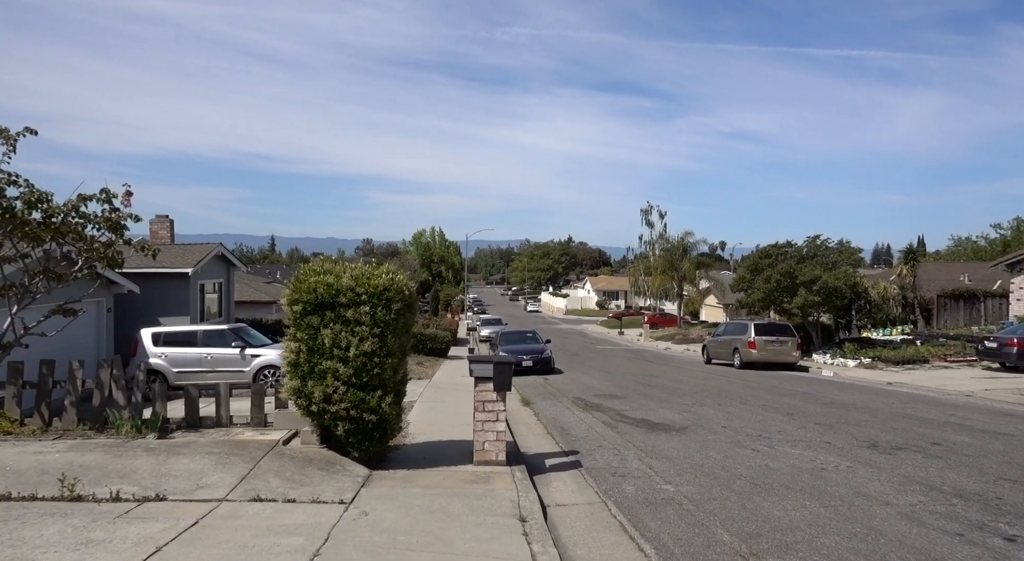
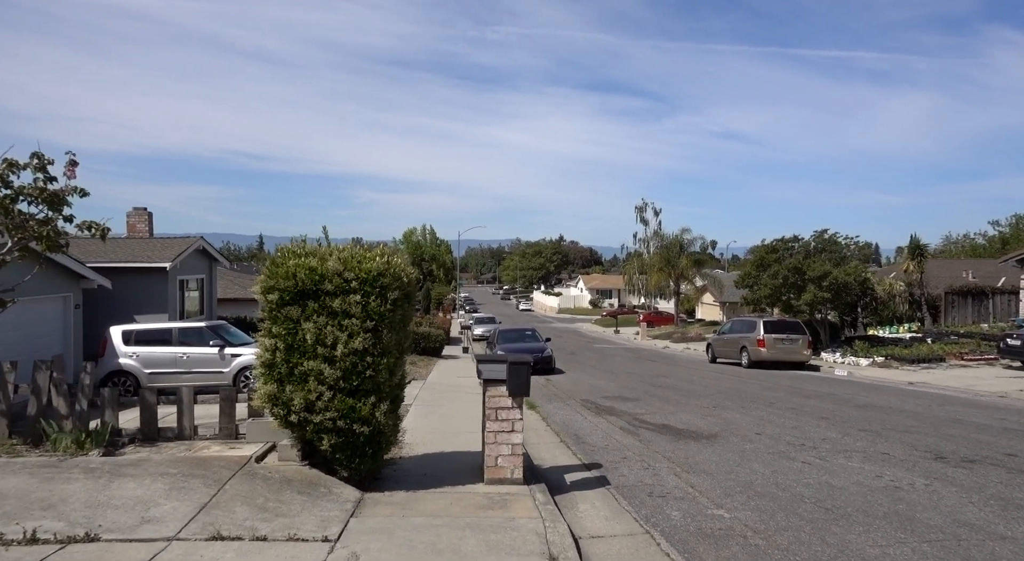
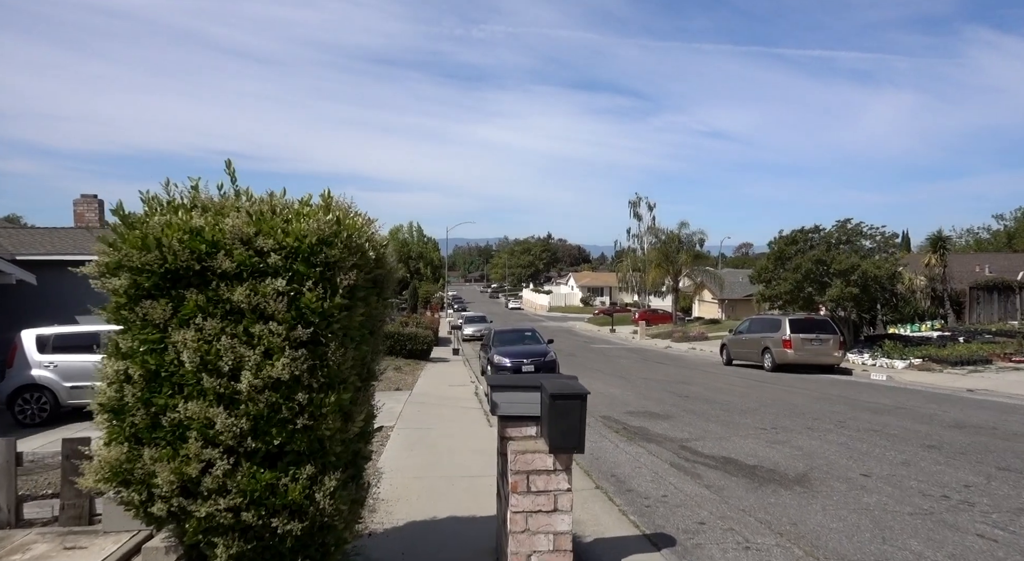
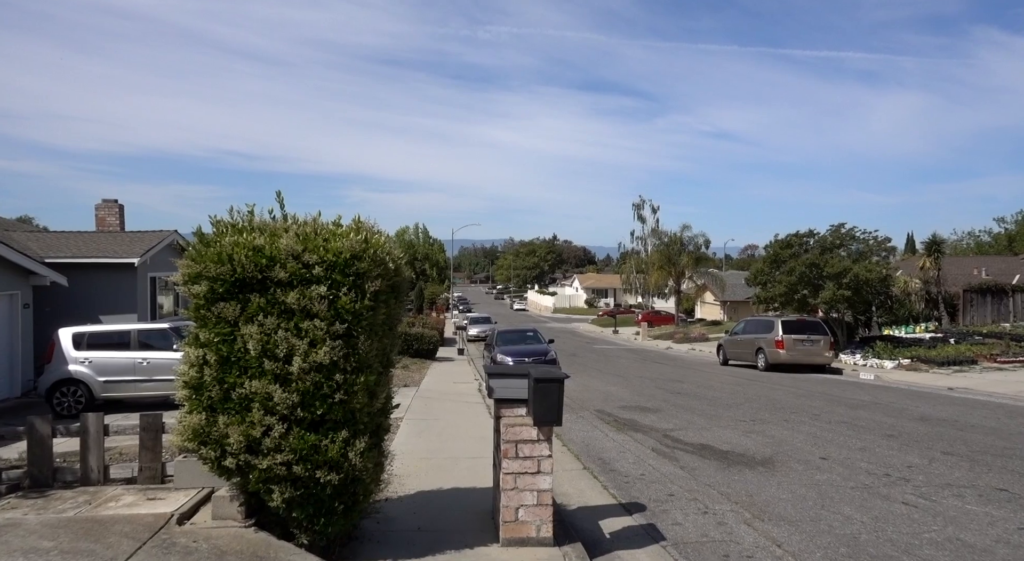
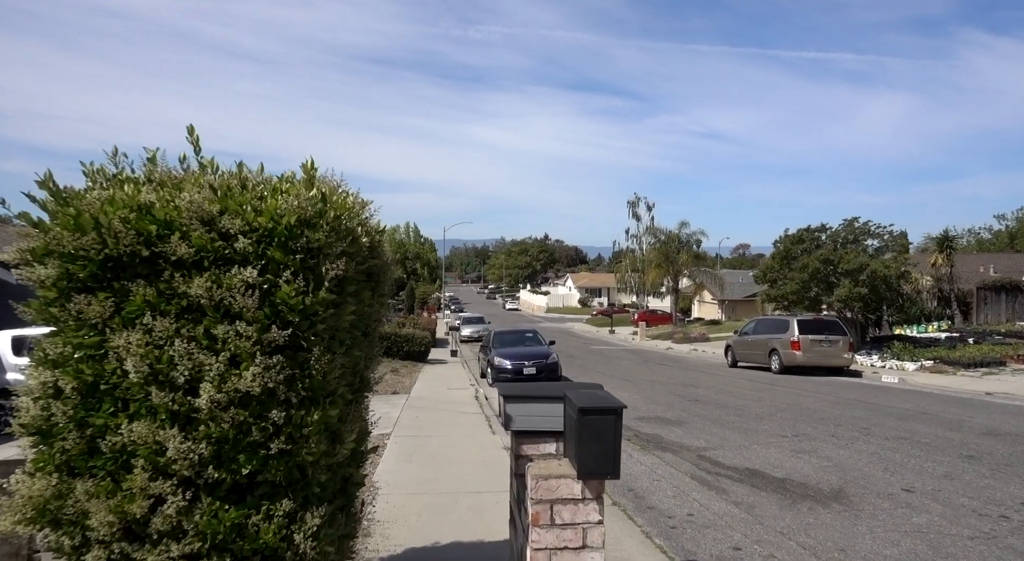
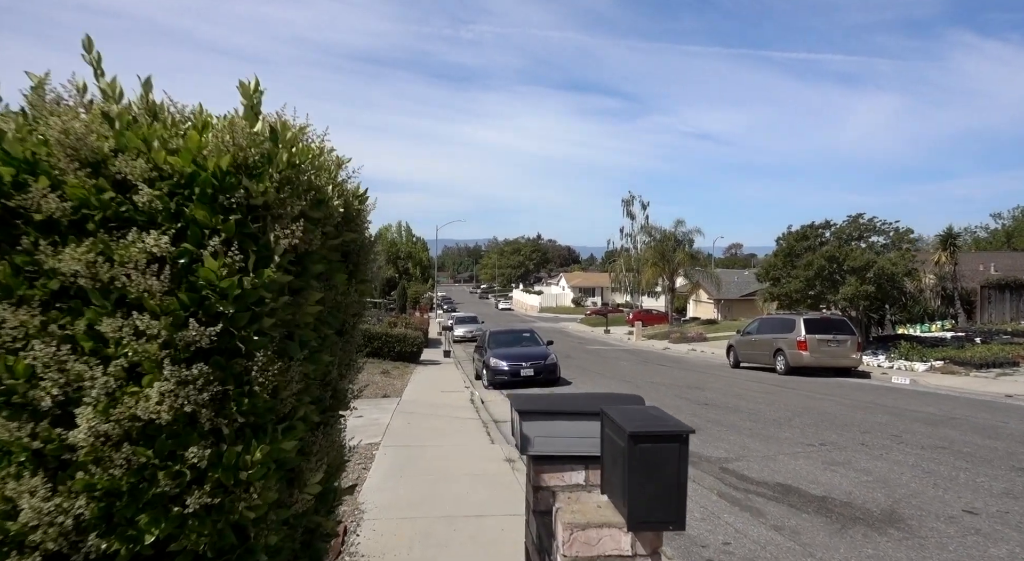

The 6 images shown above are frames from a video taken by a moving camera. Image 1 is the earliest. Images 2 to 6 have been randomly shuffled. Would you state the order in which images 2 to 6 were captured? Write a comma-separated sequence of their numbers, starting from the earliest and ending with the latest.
2, 4, 3, 5, 6
